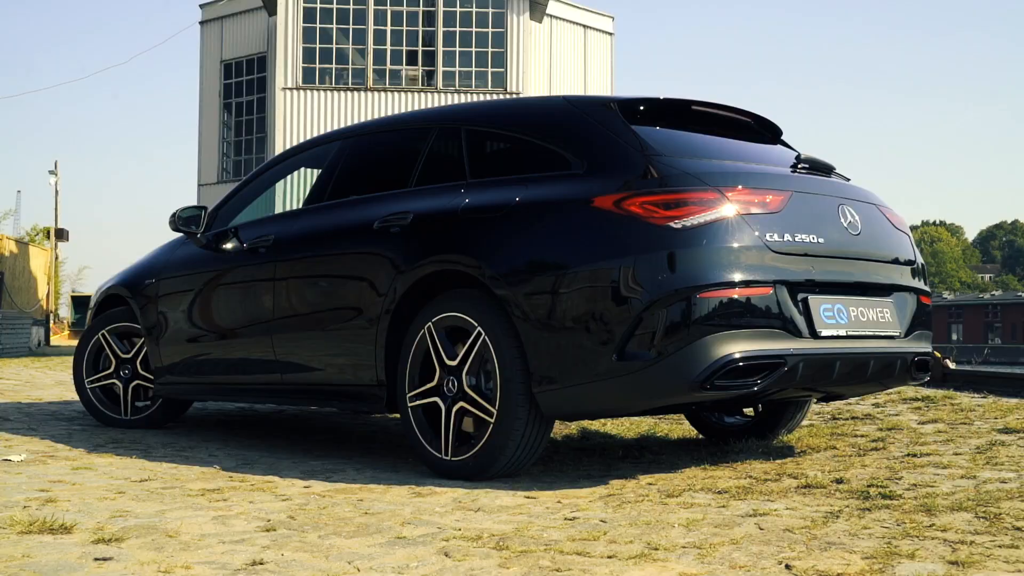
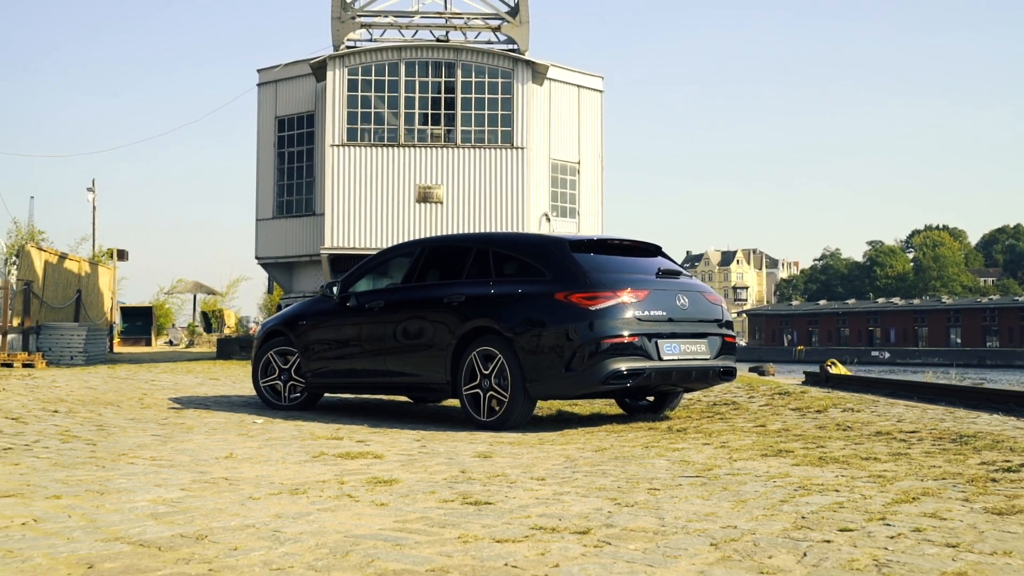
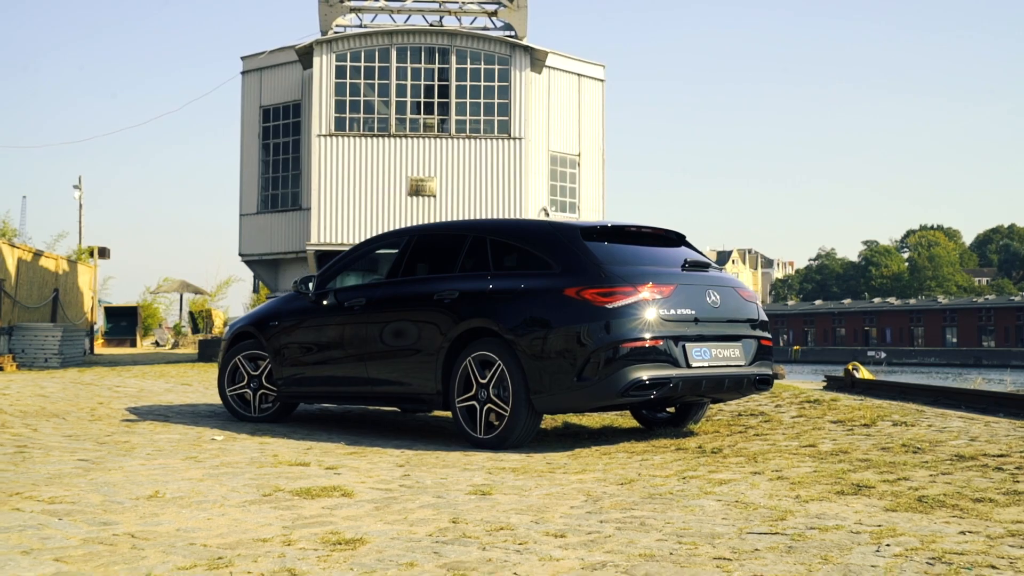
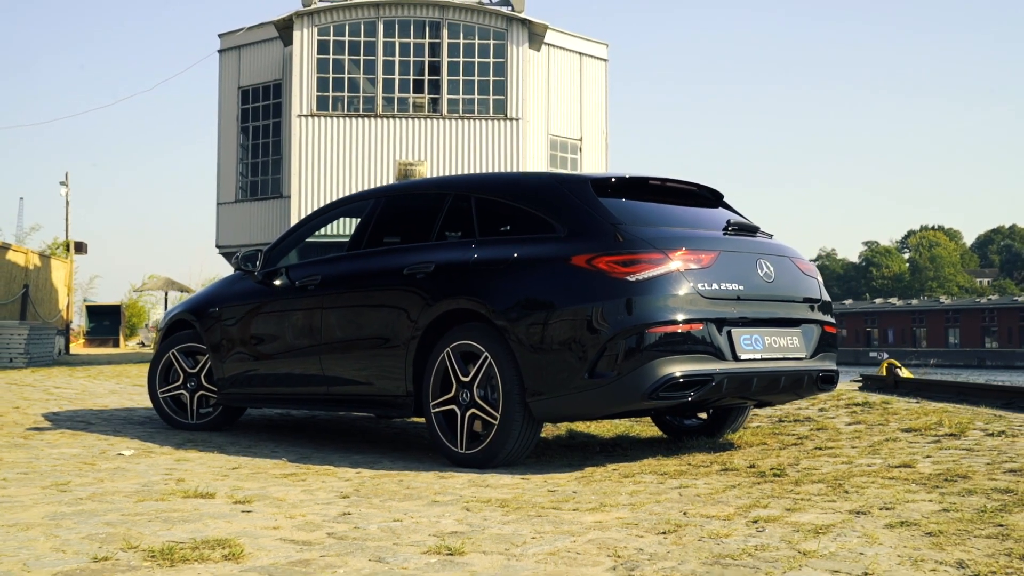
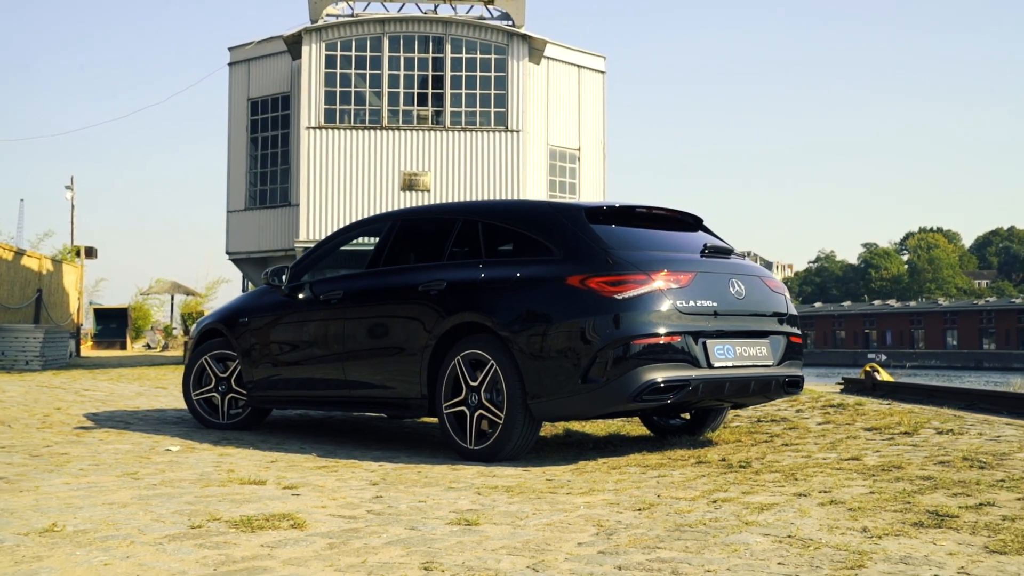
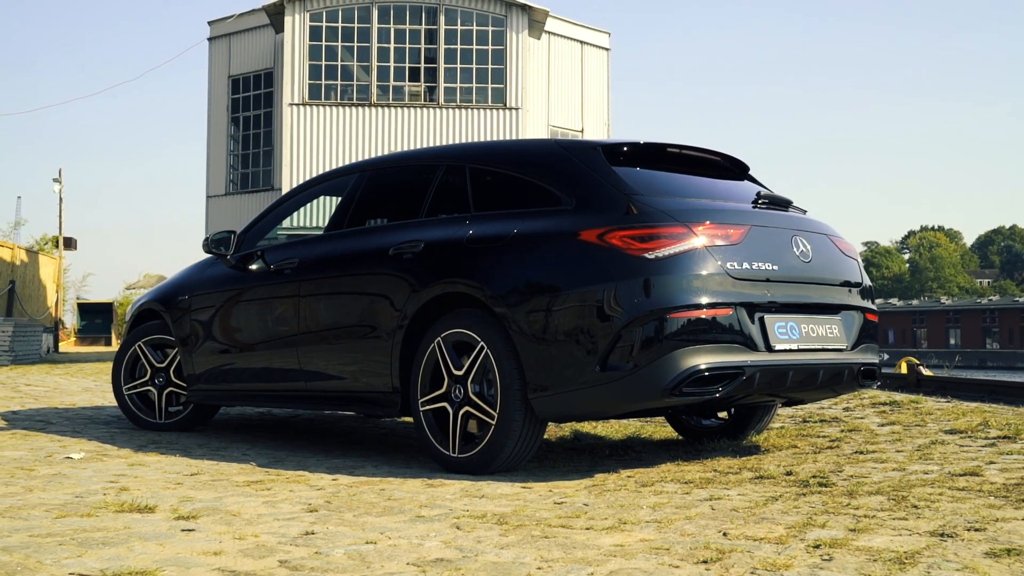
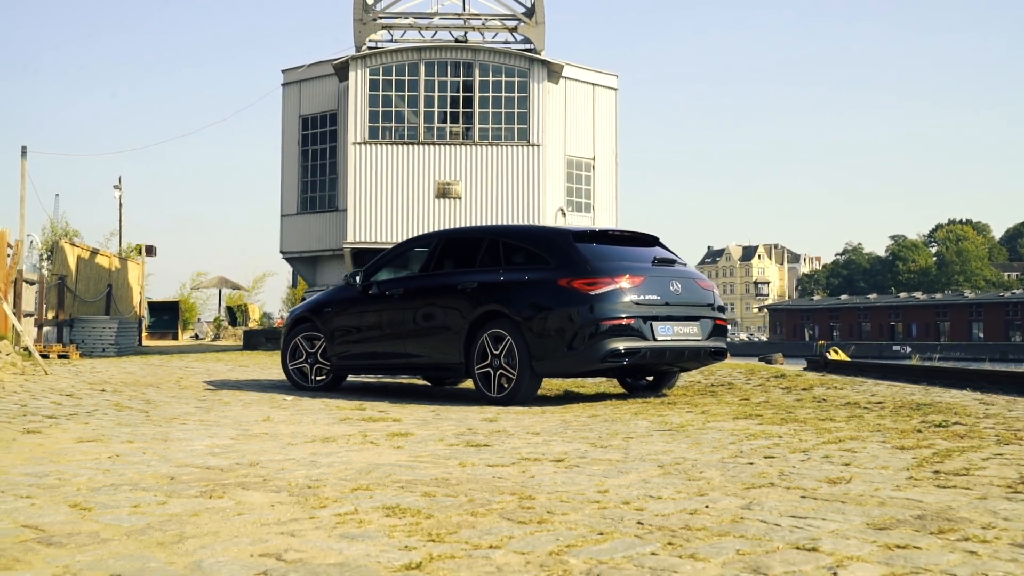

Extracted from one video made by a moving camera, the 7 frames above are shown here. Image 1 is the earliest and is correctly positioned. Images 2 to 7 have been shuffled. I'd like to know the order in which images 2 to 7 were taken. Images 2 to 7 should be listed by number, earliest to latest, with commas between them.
6, 4, 5, 3, 2, 7
